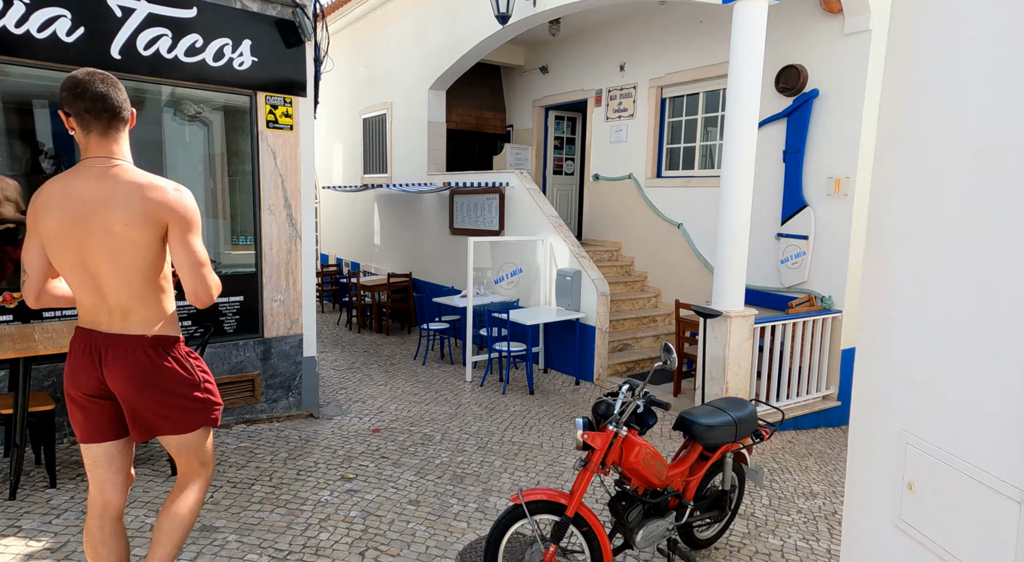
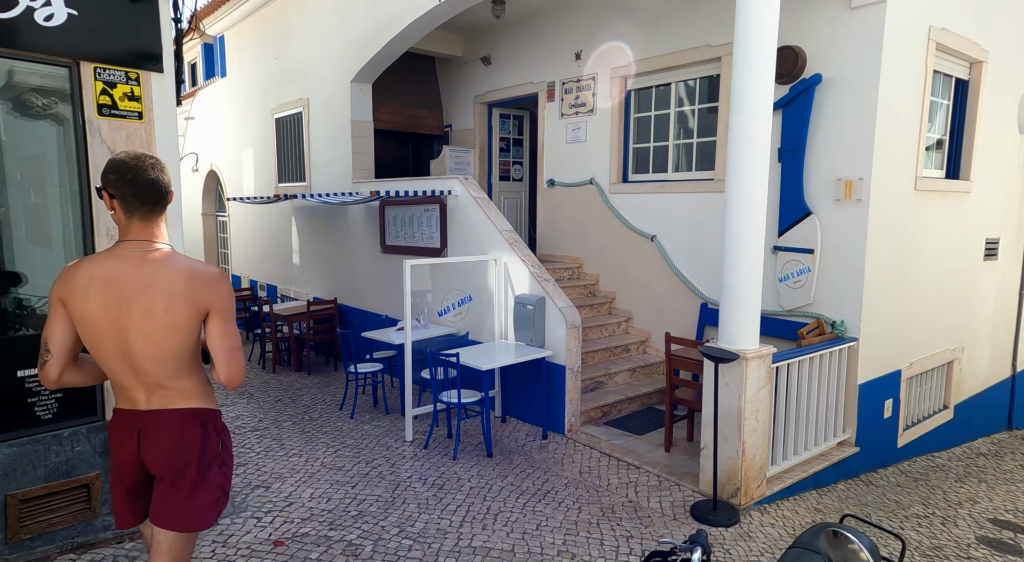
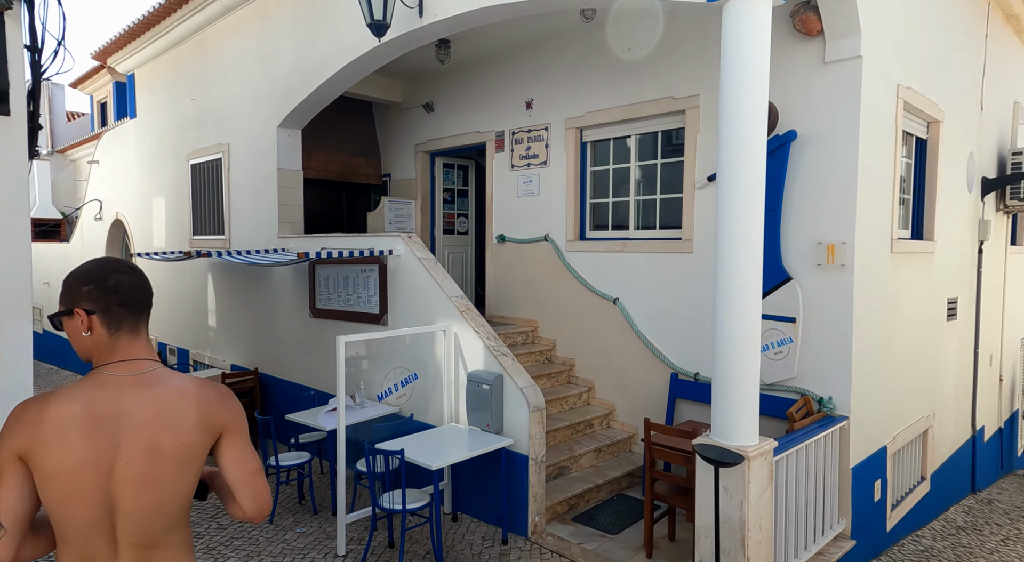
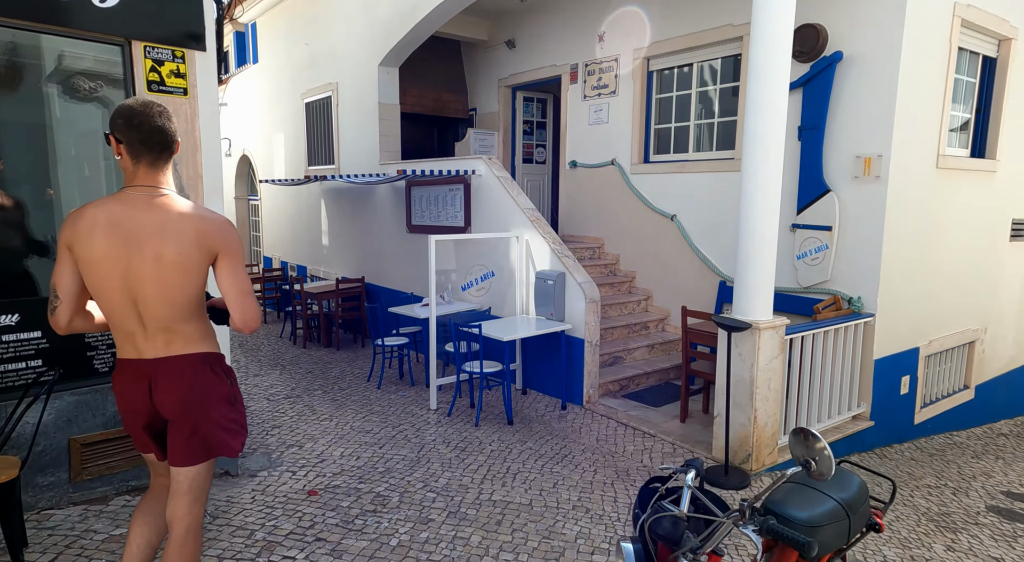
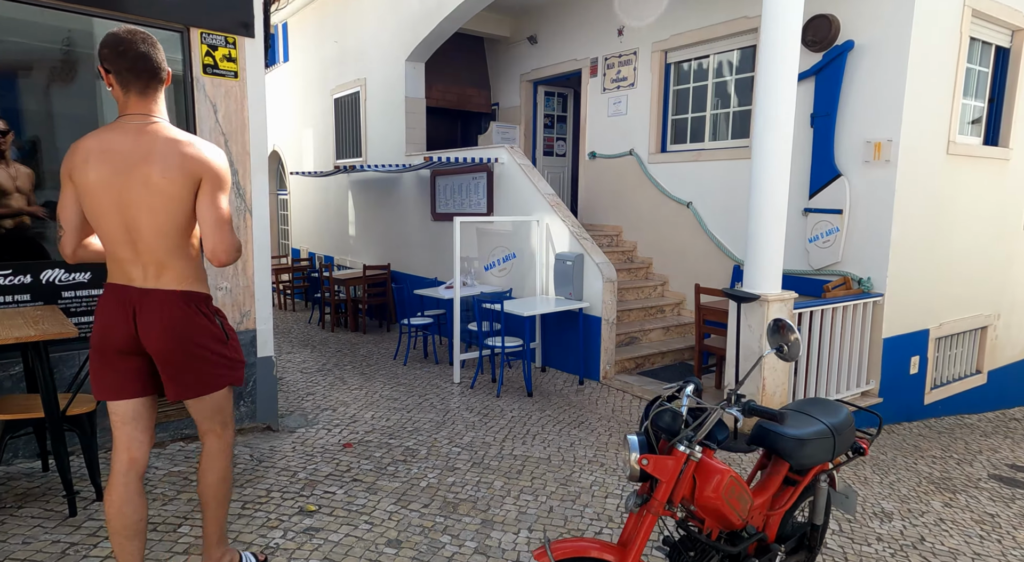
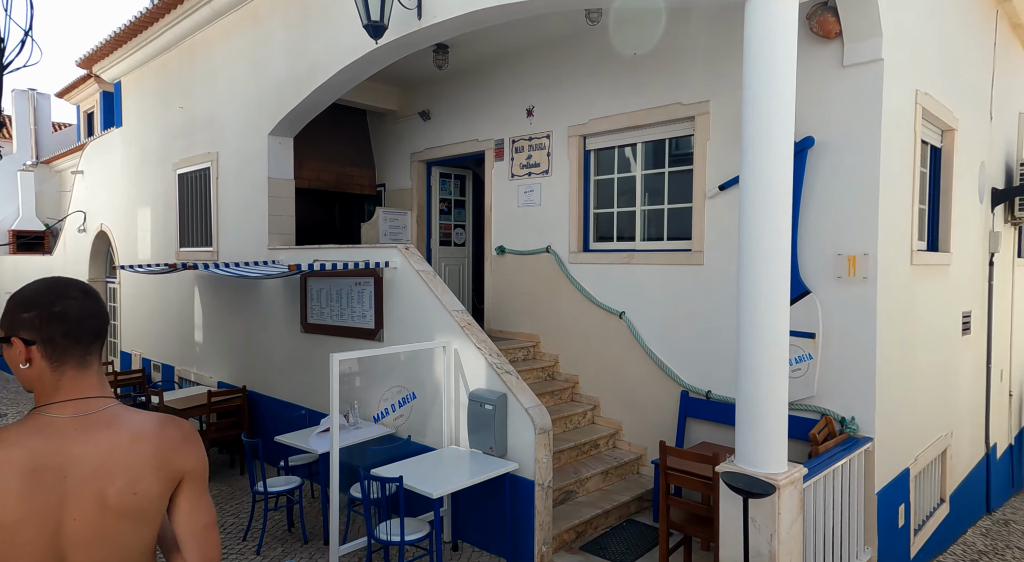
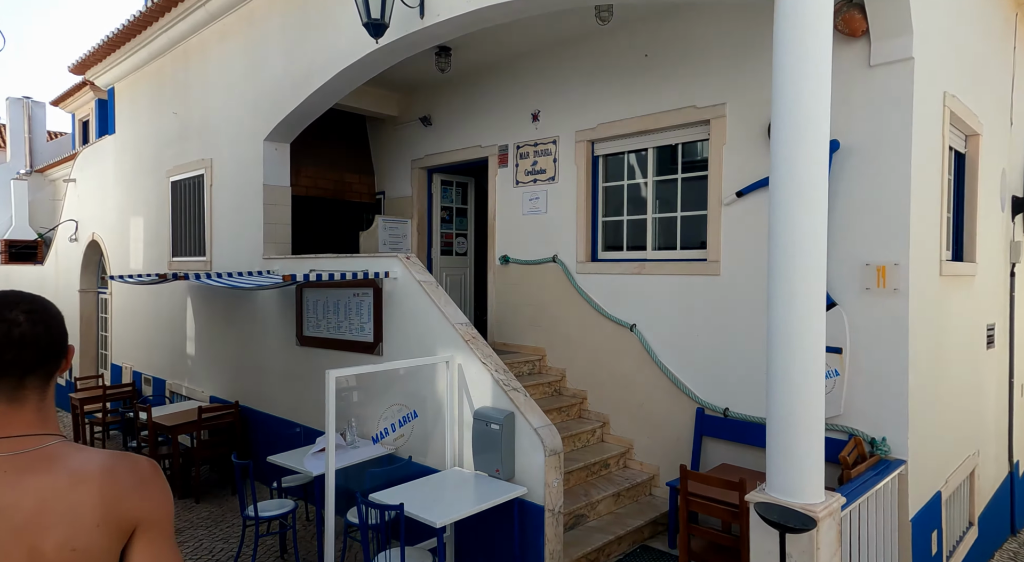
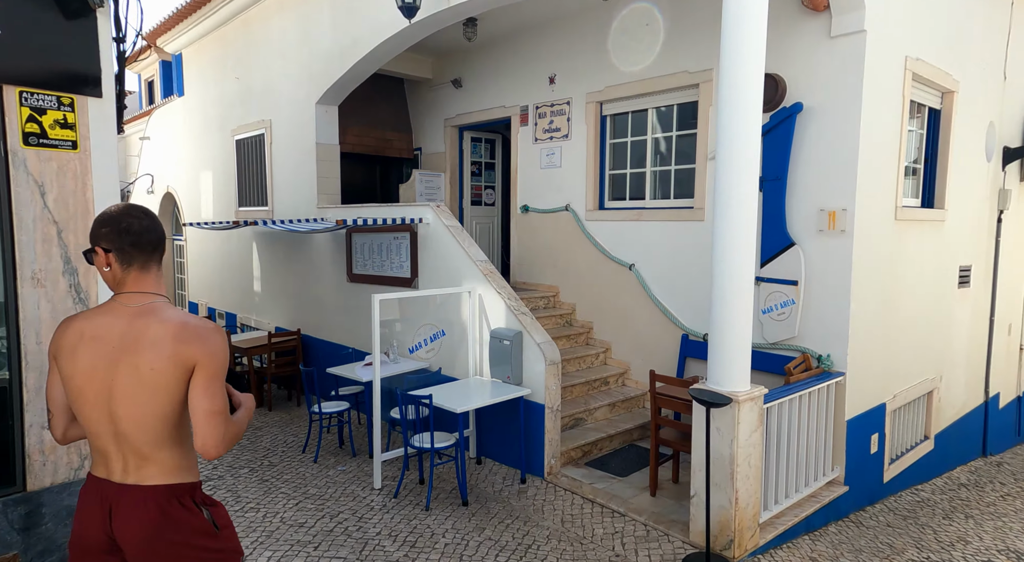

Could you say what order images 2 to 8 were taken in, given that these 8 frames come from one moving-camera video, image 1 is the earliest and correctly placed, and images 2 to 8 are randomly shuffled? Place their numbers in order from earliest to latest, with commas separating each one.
5, 4, 2, 8, 3, 6, 7
